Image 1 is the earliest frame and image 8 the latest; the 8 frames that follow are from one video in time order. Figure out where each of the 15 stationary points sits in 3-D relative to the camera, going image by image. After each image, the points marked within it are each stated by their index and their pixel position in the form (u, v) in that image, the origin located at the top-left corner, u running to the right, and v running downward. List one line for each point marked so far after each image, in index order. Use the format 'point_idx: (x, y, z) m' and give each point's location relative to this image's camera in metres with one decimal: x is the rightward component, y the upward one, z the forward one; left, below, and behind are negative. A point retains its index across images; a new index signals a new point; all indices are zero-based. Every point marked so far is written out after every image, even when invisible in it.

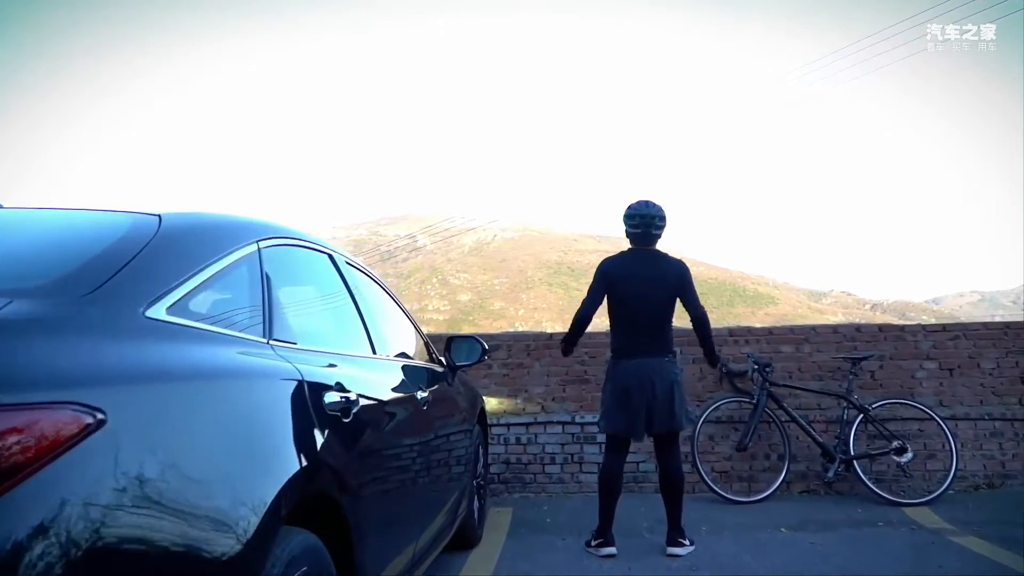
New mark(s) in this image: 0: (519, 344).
0: (0.0, -0.4, +7.2) m
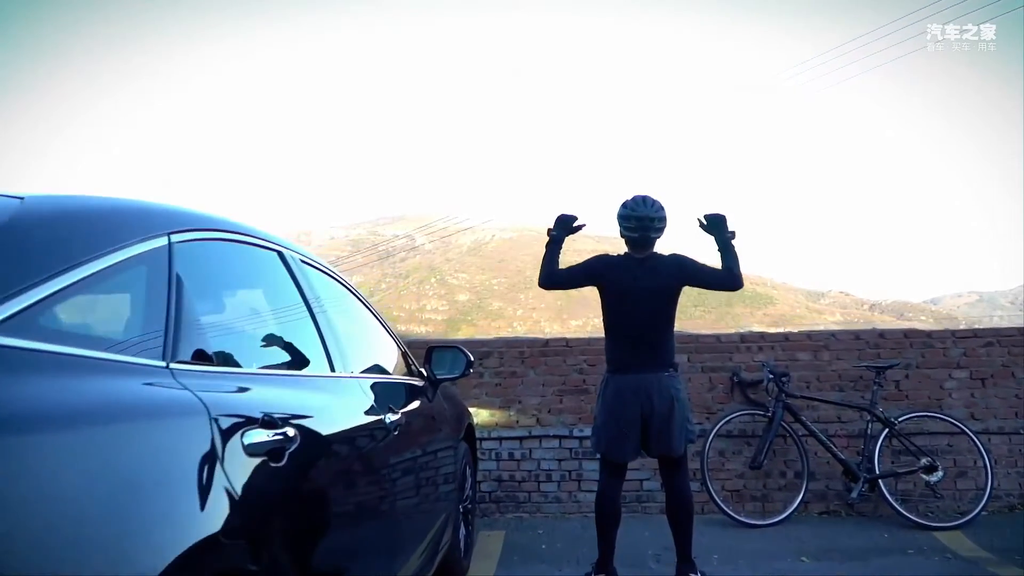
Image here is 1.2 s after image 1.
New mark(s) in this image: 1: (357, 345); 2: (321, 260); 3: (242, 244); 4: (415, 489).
0: (0.0, -0.5, +6.6) m
1: (-0.6, -0.2, +3.6) m
2: (-0.8, +0.1, +3.6) m
3: (-0.9, +0.1, +2.9) m
4: (-0.4, -0.9, +4.1) m
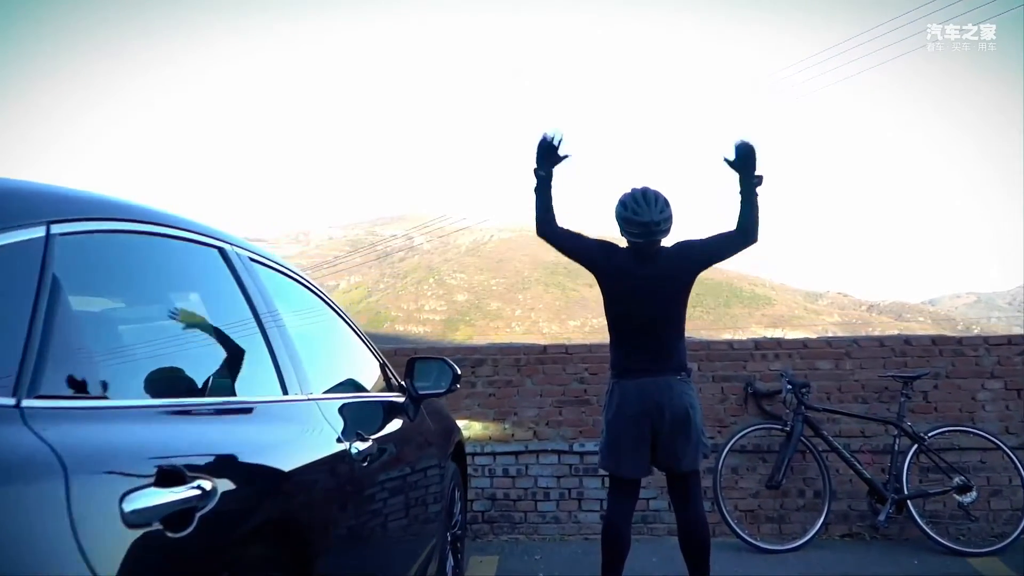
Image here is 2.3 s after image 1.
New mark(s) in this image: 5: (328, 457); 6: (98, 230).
0: (0.0, -0.5, +6.1) m
1: (-0.7, -0.2, +3.1) m
2: (-0.8, +0.1, +3.1) m
3: (-0.9, +0.1, +2.4) m
4: (-0.4, -0.9, +3.6) m
5: (-0.5, -0.5, +2.6) m
6: (-0.9, +0.1, +2.1) m
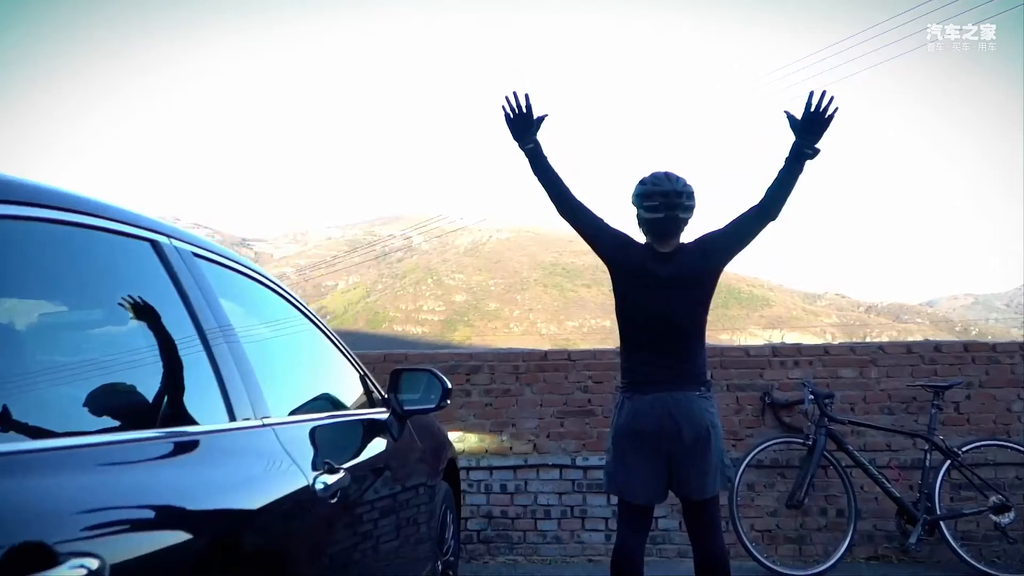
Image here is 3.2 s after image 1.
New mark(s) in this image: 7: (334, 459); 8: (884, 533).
0: (-0.1, -0.5, +5.6) m
1: (-0.7, -0.2, +2.7) m
2: (-0.8, +0.1, +2.6) m
3: (-0.9, +0.1, +2.0) m
4: (-0.5, -0.9, +3.2) m
5: (-0.5, -0.5, +2.1) m
6: (-0.9, +0.1, +1.6) m
7: (-0.5, -0.5, +2.7) m
8: (+2.1, -1.4, +5.3) m
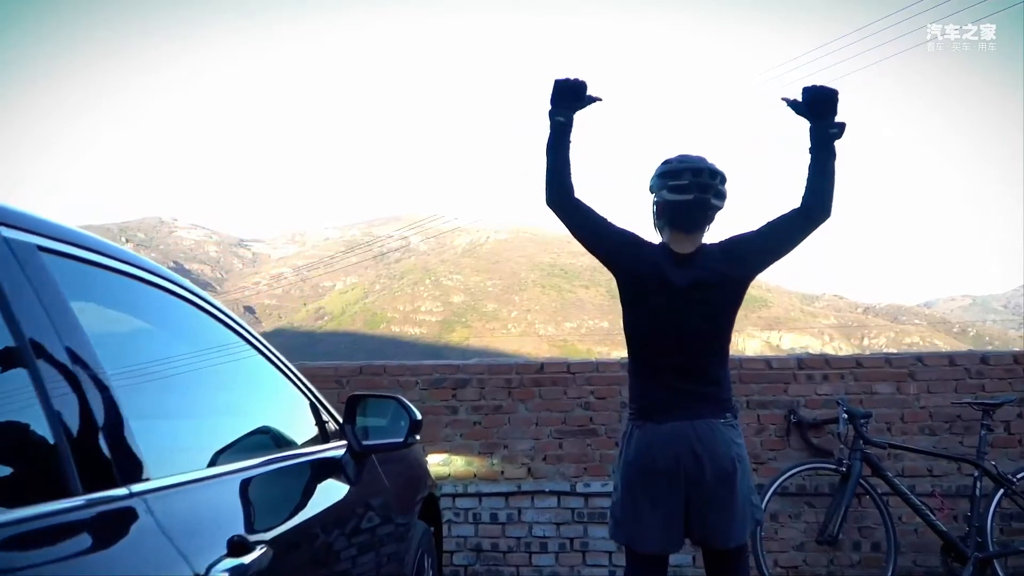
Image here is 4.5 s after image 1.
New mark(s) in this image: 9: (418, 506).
0: (-0.1, -0.5, +5.0) m
1: (-0.7, -0.3, +2.0) m
2: (-0.8, +0.1, +2.0) m
3: (-0.9, +0.1, +1.3) m
4: (-0.5, -0.9, +2.6) m
5: (-0.6, -0.5, +1.5) m
6: (-1.0, +0.1, +1.0) m
7: (-0.5, -0.5, +2.0) m
8: (+2.1, -1.4, +4.6) m
9: (-0.4, -0.9, +3.6) m
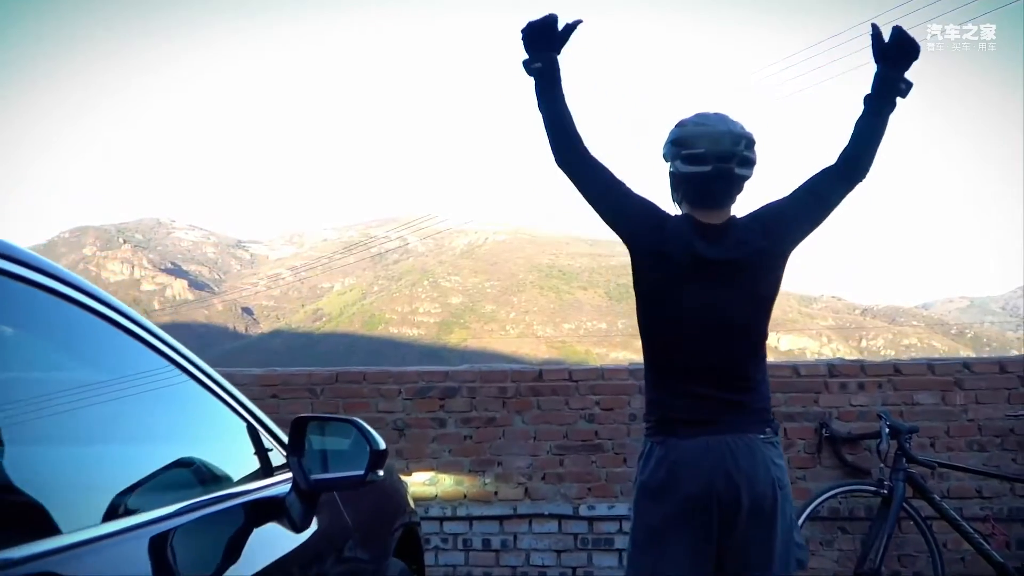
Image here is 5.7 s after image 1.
0: (-0.1, -0.5, +4.4) m
1: (-0.7, -0.2, +1.5) m
2: (-0.9, +0.1, +1.4) m
3: (-0.9, +0.1, +0.8) m
4: (-0.5, -0.9, +2.0) m
5: (-0.6, -0.5, +0.9) m
6: (-1.0, +0.1, +0.4) m
7: (-0.6, -0.5, +1.5) m
8: (+2.1, -1.4, +4.1) m
9: (-0.4, -0.8, +3.1) m
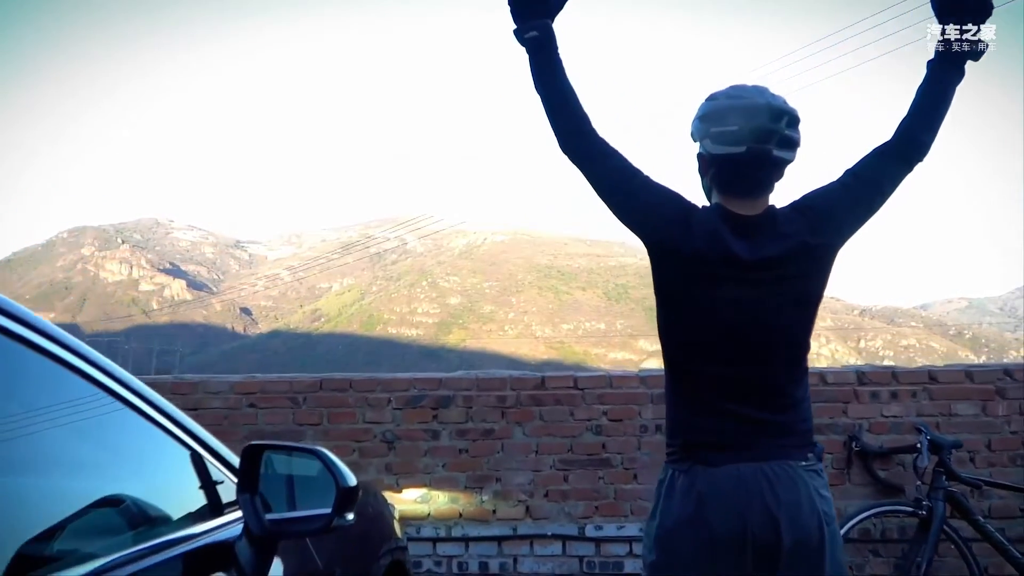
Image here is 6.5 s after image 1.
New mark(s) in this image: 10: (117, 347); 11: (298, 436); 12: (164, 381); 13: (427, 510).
0: (-0.1, -0.5, +4.1) m
1: (-0.7, -0.2, +1.1) m
2: (-0.8, +0.1, +1.1) m
3: (-0.9, +0.1, +0.4) m
4: (-0.5, -0.9, +1.6) m
5: (-0.6, -0.5, +0.6) m
6: (-1.0, +0.1, +0.1) m
7: (-0.6, -0.5, +1.1) m
8: (+2.1, -1.4, +3.7) m
9: (-0.4, -0.8, +2.7) m
10: (-6.6, -1.0, +15.5) m
11: (-1.0, -0.7, +4.4) m
12: (-1.7, -0.5, +4.5) m
13: (-0.4, -1.0, +4.1) m
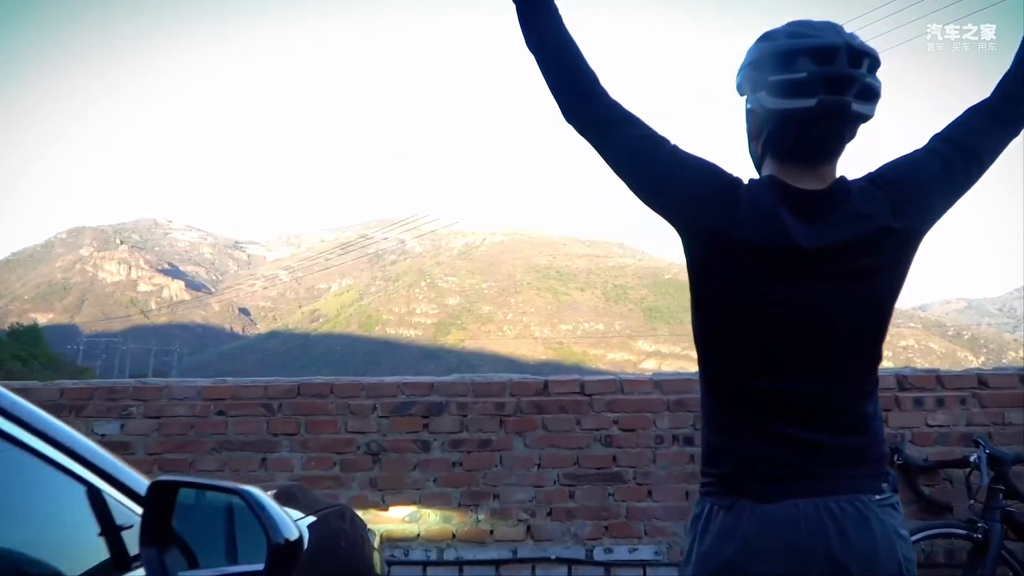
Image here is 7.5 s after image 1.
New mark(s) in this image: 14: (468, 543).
0: (-0.1, -0.5, +3.6) m
1: (-0.7, -0.2, +0.7) m
2: (-0.8, +0.1, +0.6) m
3: (-0.9, +0.2, 0.0) m
4: (-0.5, -0.9, +1.2) m
5: (-0.6, -0.4, +0.1) m
6: (-1.0, +0.2, -0.4) m
7: (-0.6, -0.5, +0.7) m
8: (+2.1, -1.4, +3.3) m
9: (-0.4, -0.8, +2.3) m
10: (-6.6, -1.0, +15.1) m
11: (-1.0, -0.7, +3.9) m
12: (-1.7, -0.4, +4.0) m
13: (-0.4, -1.0, +3.7) m
14: (-0.2, -1.0, +3.6) m
